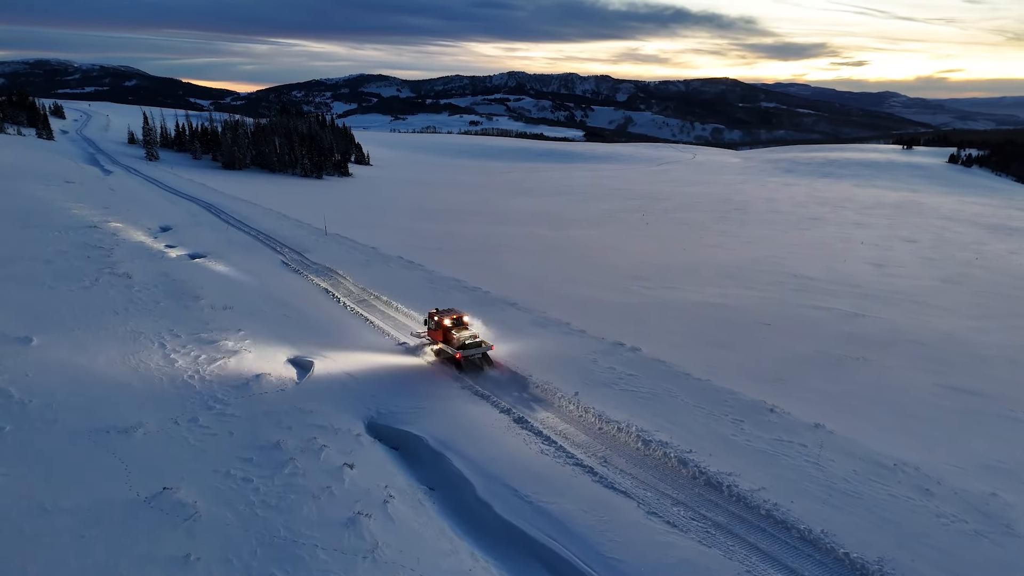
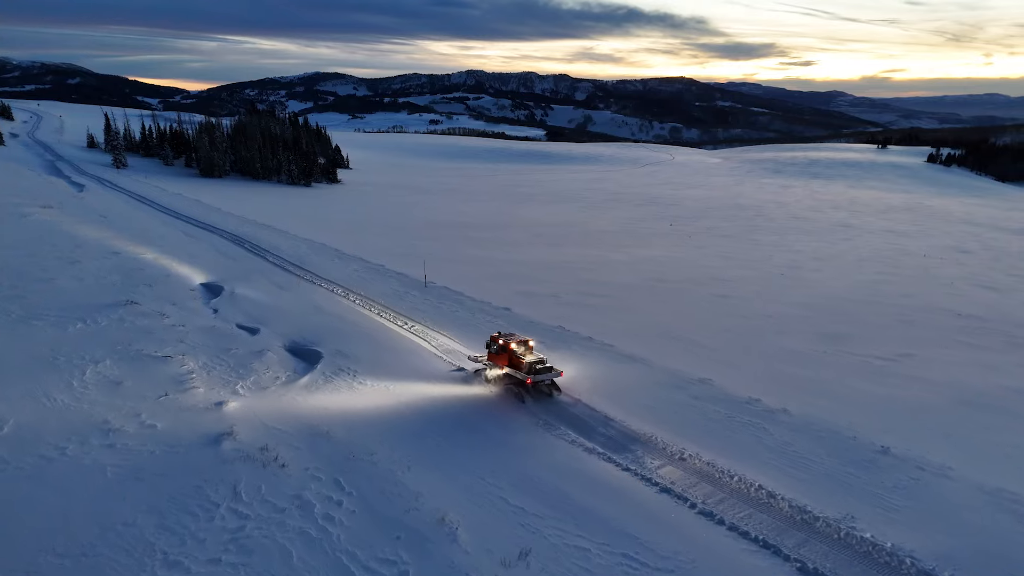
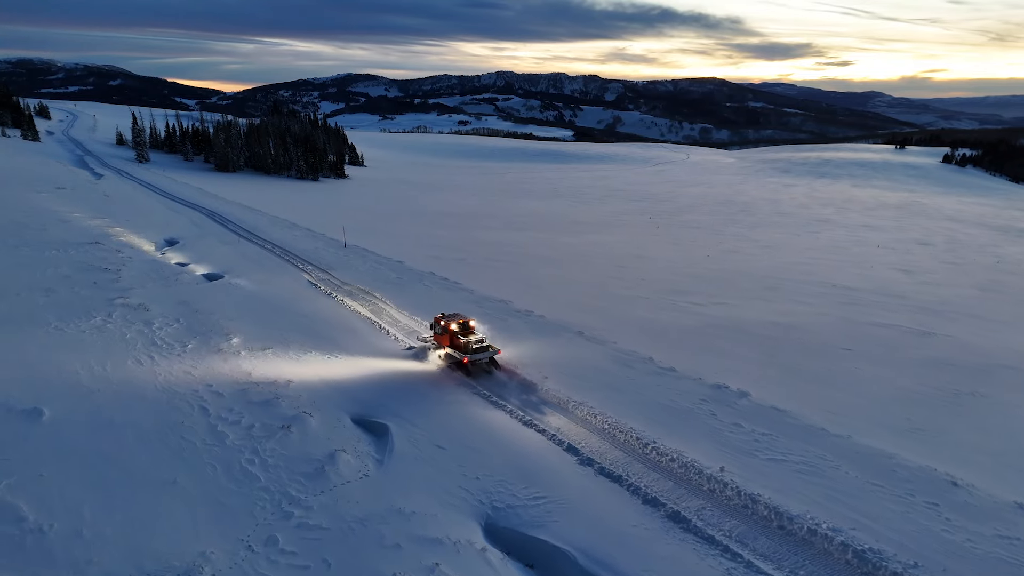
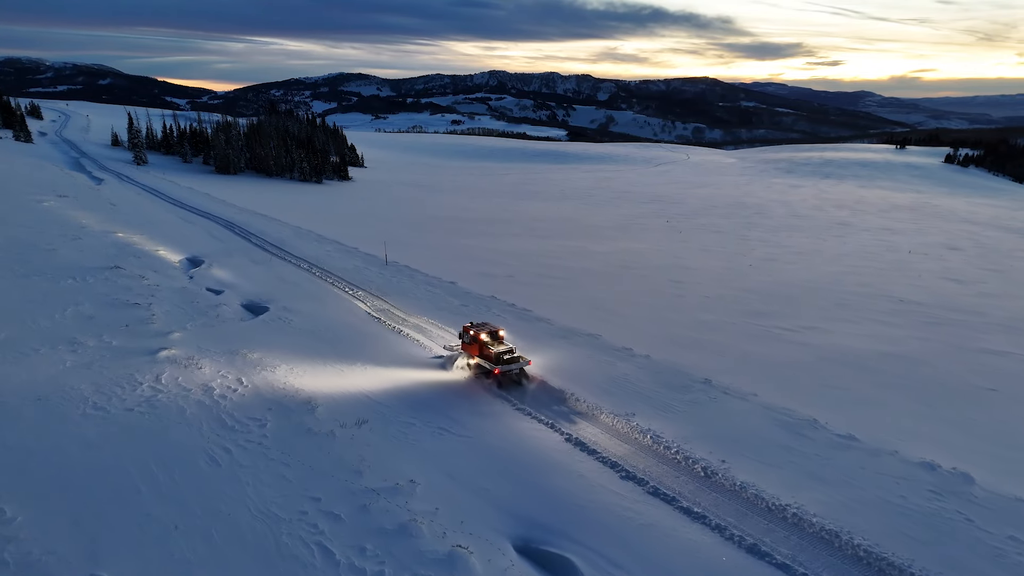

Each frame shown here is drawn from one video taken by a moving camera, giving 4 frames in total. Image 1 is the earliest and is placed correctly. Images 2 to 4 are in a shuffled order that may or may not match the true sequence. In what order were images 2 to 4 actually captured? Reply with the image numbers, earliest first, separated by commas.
3, 4, 2
